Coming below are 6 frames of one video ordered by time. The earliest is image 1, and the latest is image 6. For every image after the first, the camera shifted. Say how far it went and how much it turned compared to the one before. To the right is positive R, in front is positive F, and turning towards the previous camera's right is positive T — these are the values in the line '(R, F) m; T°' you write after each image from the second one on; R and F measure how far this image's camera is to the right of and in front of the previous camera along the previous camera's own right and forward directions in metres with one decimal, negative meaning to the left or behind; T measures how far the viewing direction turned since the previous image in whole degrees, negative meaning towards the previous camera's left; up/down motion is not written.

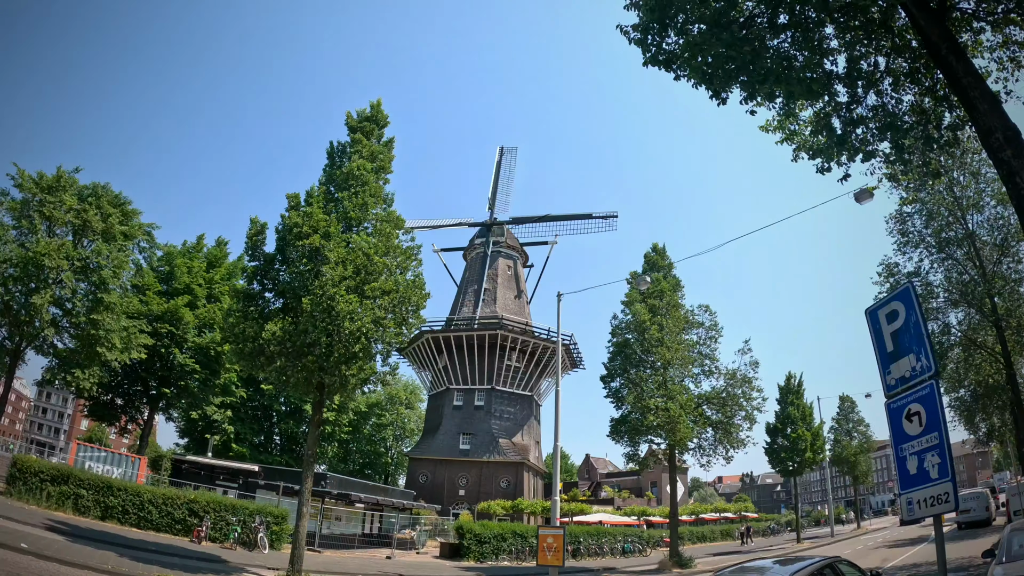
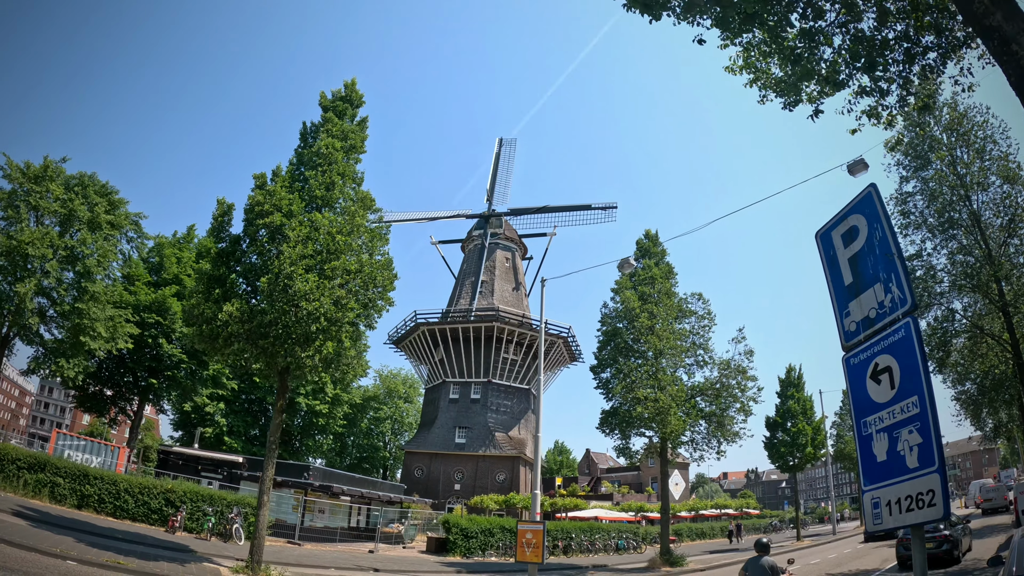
(+1.3, +0.8) m; -1°
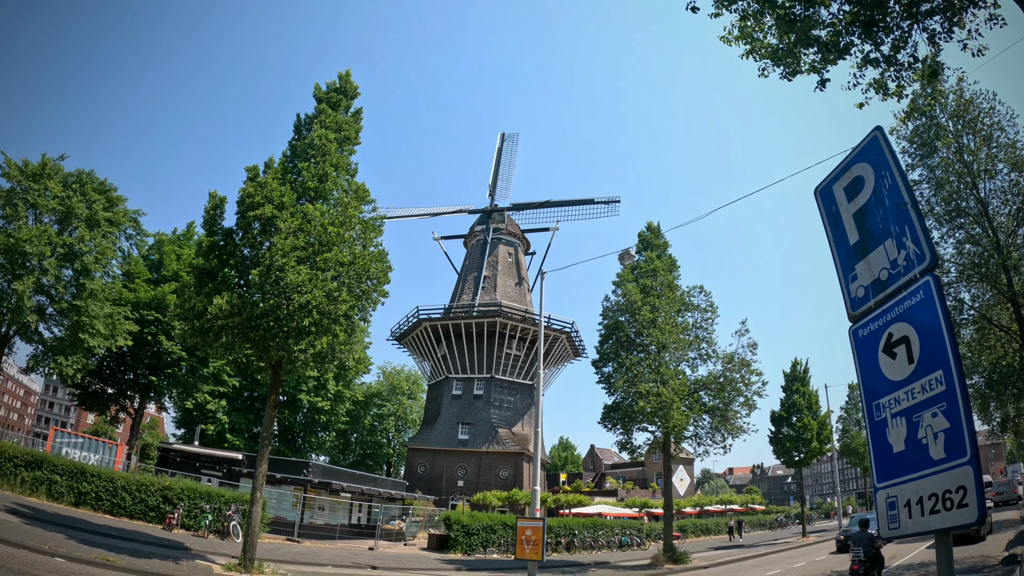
(+0.3, +0.4) m; -1°
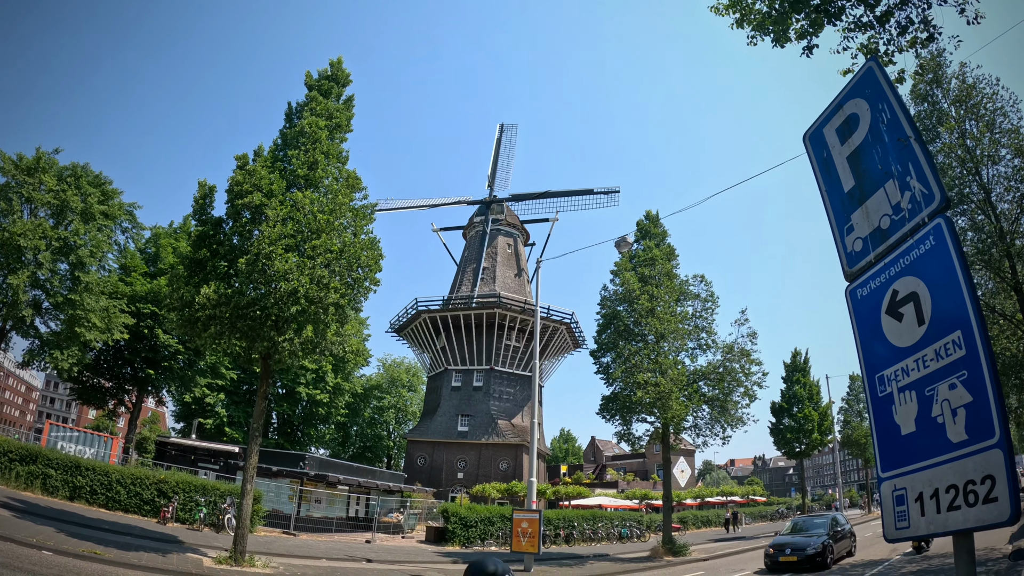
(+0.3, +0.3) m; 0°
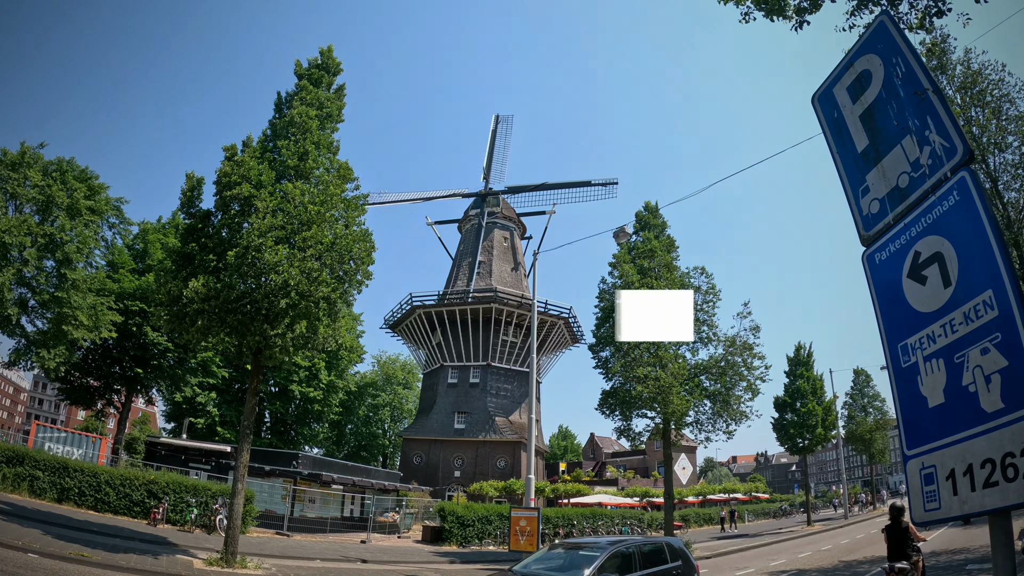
(0.0, +0.6) m; 0°
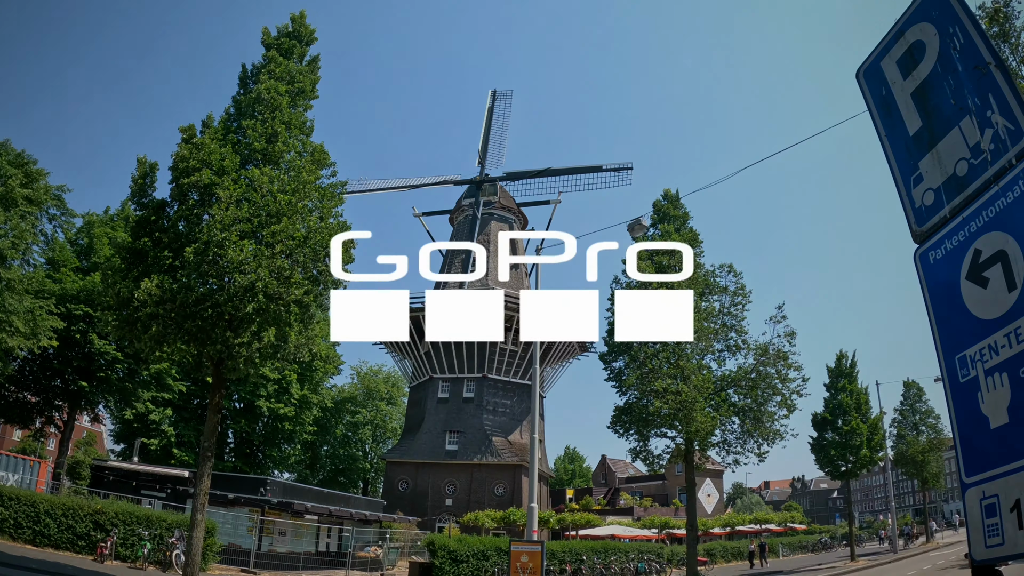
(-0.3, +3.4) m; +1°
